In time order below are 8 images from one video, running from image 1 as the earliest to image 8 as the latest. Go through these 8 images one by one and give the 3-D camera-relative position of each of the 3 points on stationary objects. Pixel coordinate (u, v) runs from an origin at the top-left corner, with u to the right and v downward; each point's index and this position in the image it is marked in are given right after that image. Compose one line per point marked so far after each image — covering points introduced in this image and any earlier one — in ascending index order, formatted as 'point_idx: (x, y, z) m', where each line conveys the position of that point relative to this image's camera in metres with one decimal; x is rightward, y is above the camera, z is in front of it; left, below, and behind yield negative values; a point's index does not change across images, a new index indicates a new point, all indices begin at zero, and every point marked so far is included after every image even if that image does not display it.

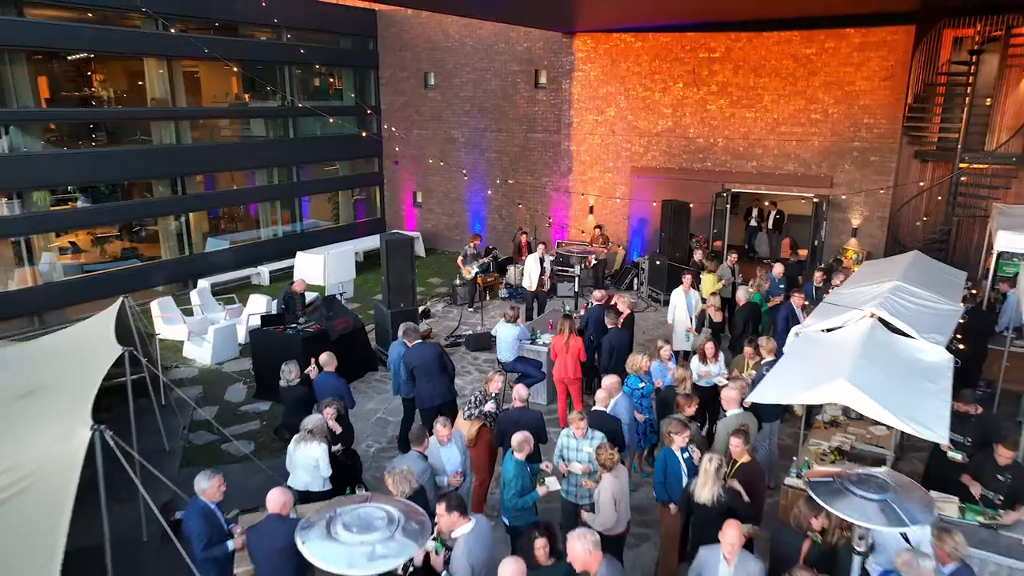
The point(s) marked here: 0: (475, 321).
0: (-0.8, -0.7, +11.7) m
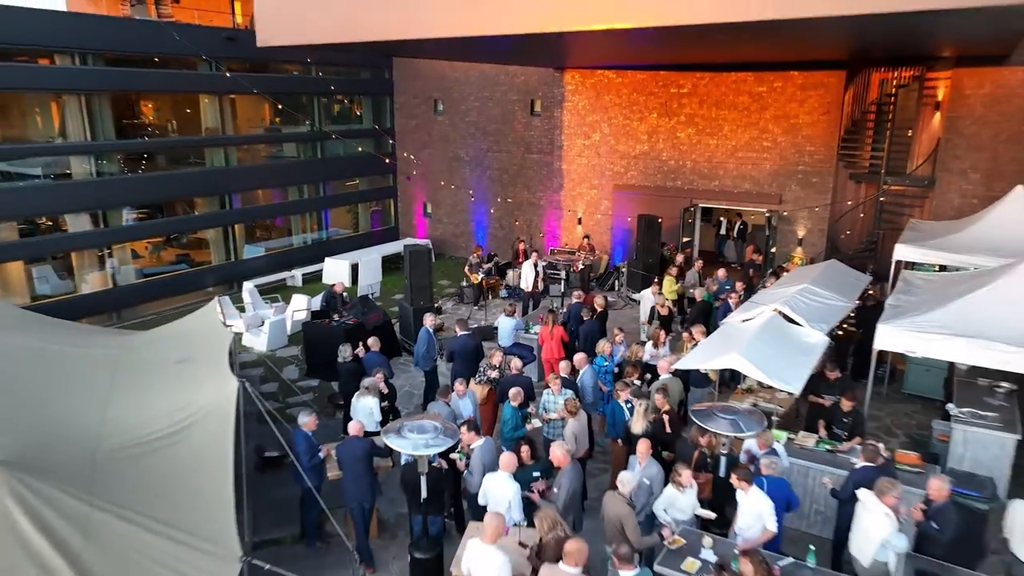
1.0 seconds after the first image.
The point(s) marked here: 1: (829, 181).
0: (-0.8, -0.7, +14.0) m
1: (+8.2, +2.8, +14.1) m
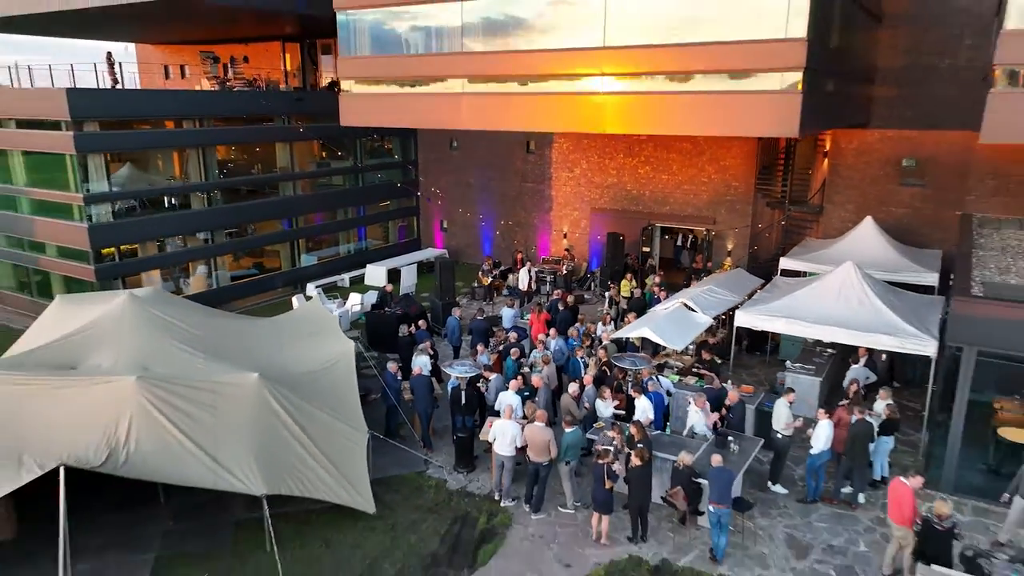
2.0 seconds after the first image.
0: (-0.8, -0.7, +18.8) m
1: (+8.2, +2.8, +19.0) m
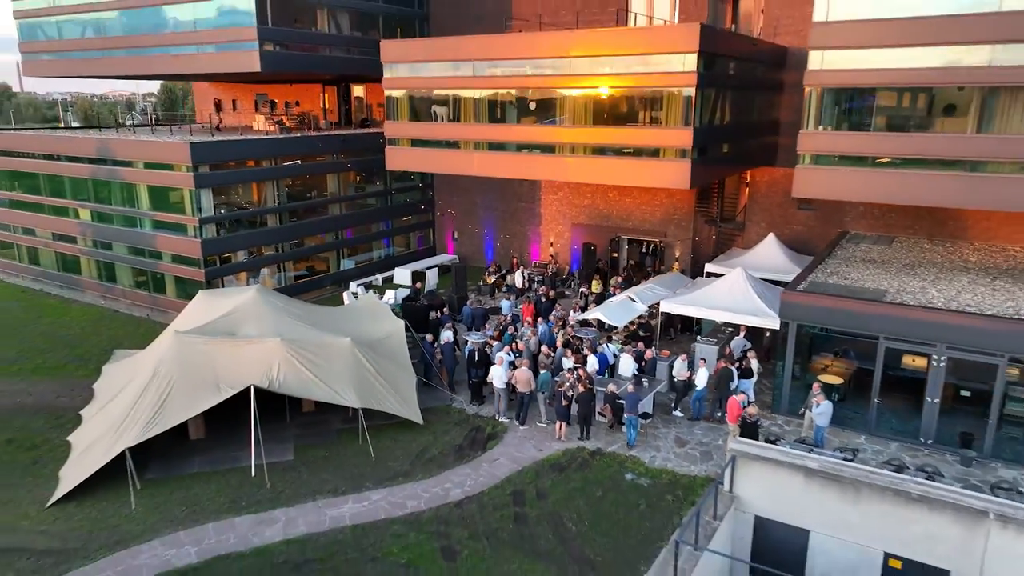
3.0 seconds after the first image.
0: (-0.9, -0.6, +24.6) m
1: (+8.1, +2.9, +24.8) m
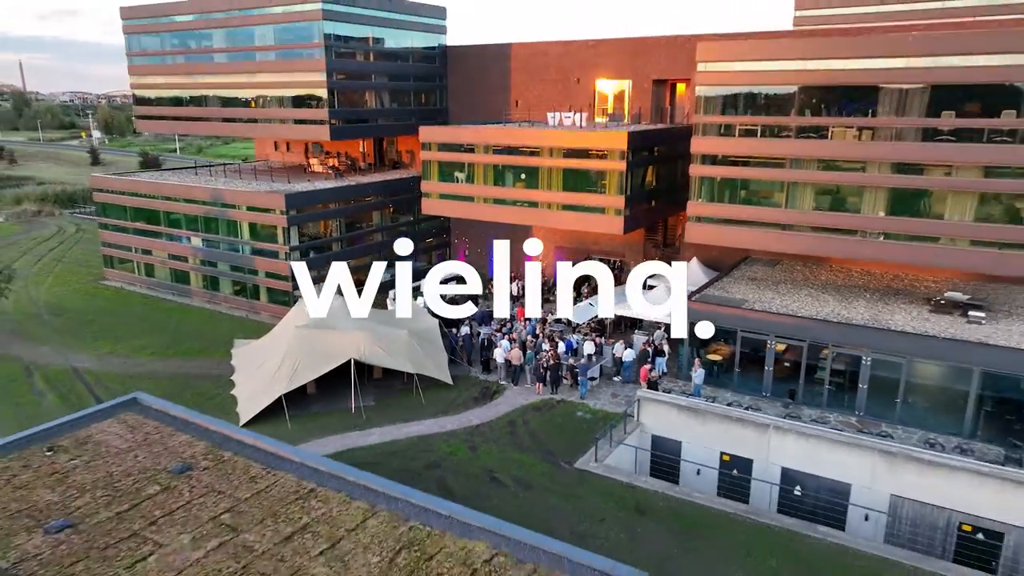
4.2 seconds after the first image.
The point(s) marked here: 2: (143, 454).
0: (-1.1, -1.1, +33.4) m
1: (+8.0, +2.4, +33.5) m
2: (-9.3, -4.2, +13.9) m
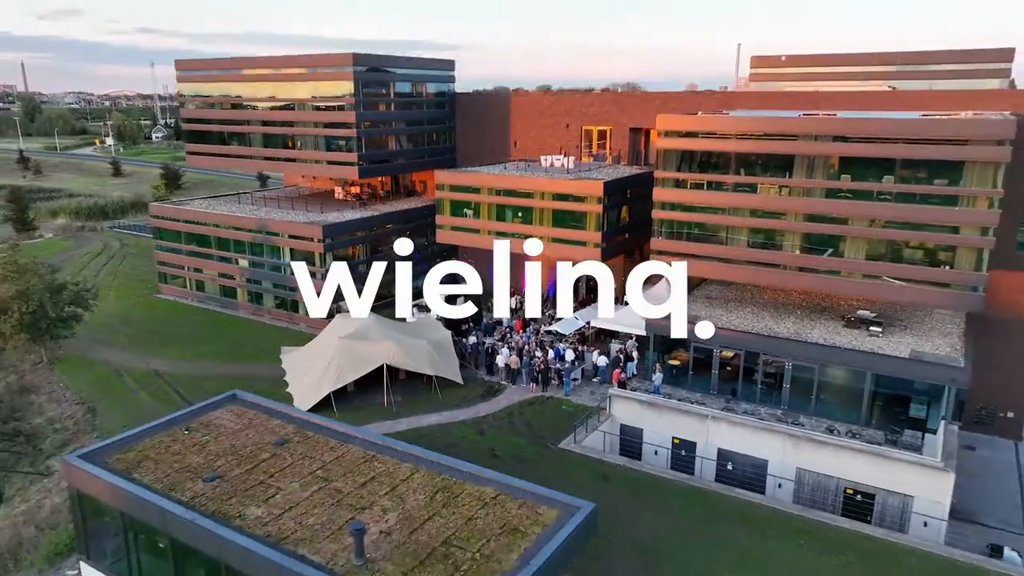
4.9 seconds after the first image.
0: (-1.1, -2.1, +39.3) m
1: (+7.9, +1.4, +39.4) m
2: (-9.4, -5.2, +19.8) m
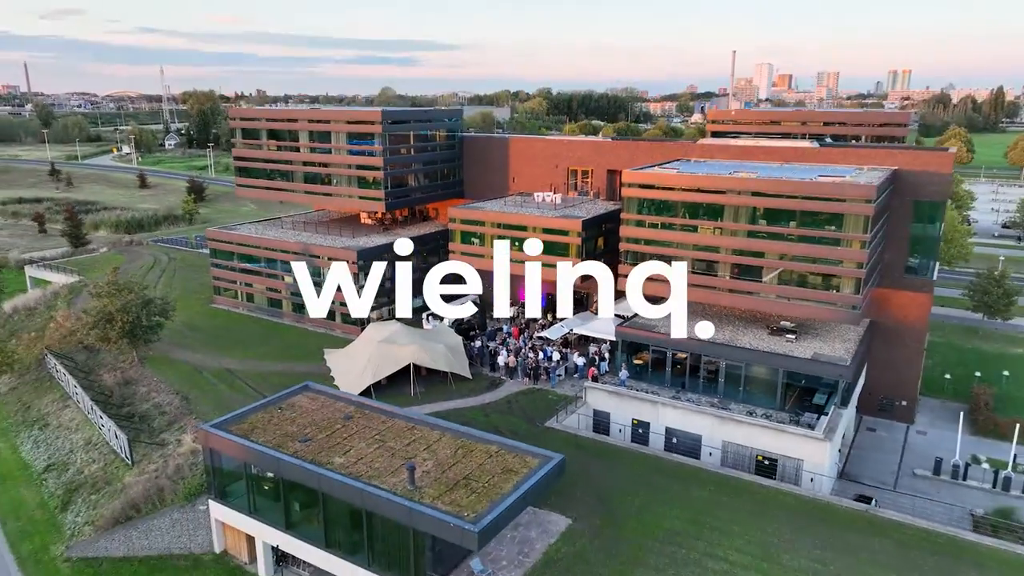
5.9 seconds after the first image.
0: (-1.2, -3.2, +47.4) m
1: (+7.8, +0.3, +47.5) m
2: (-9.5, -6.3, +28.0) m
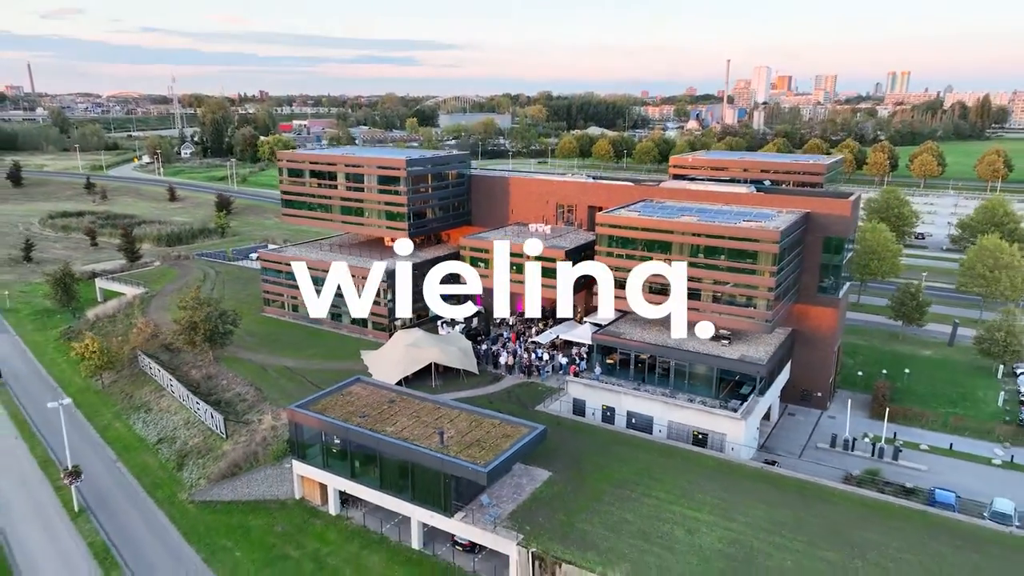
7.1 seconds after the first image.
0: (-1.4, -4.5, +57.9) m
1: (+7.7, -1.0, +58.0) m
2: (-9.6, -7.6, +38.5) m
